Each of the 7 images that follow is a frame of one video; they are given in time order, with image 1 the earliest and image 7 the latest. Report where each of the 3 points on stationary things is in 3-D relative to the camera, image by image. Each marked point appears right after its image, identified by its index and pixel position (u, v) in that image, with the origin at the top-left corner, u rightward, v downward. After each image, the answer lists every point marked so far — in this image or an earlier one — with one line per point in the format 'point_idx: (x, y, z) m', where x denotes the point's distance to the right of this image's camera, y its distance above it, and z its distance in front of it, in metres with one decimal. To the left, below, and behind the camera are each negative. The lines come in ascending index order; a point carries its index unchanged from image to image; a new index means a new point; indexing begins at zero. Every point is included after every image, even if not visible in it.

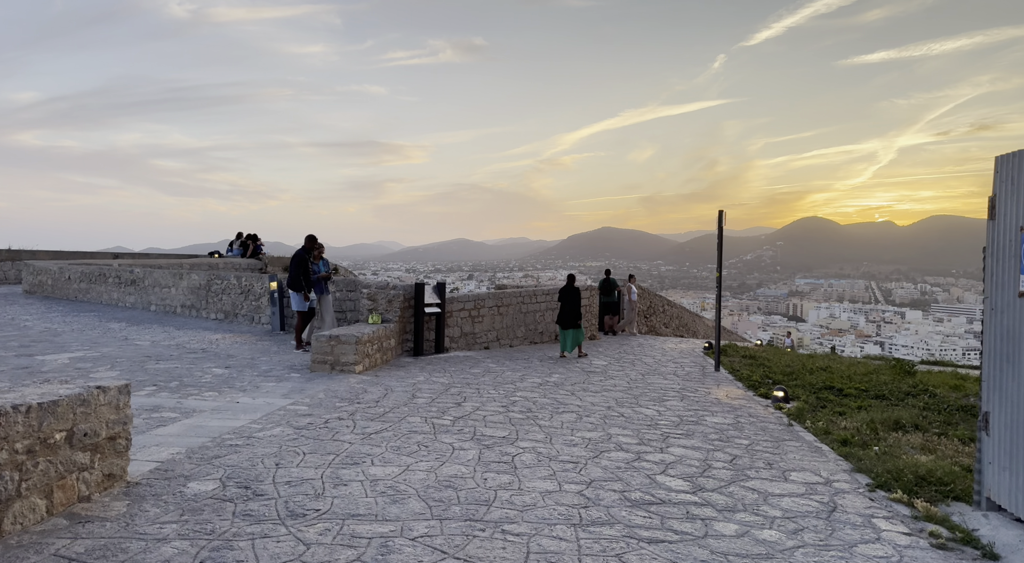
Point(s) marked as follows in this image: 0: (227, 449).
0: (-2.2, -1.3, +4.9) m
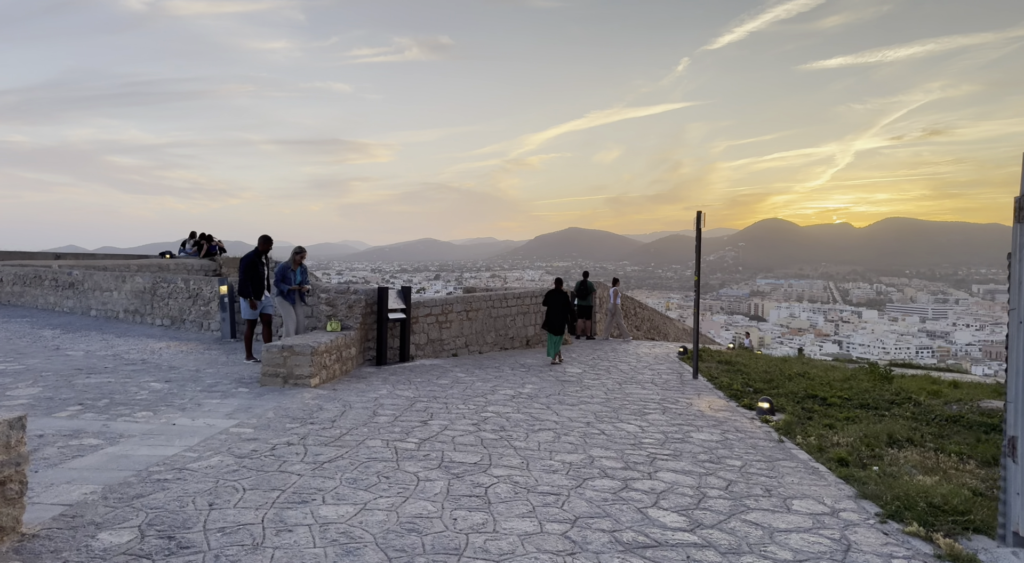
0: (-2.4, -1.4, +4.2) m
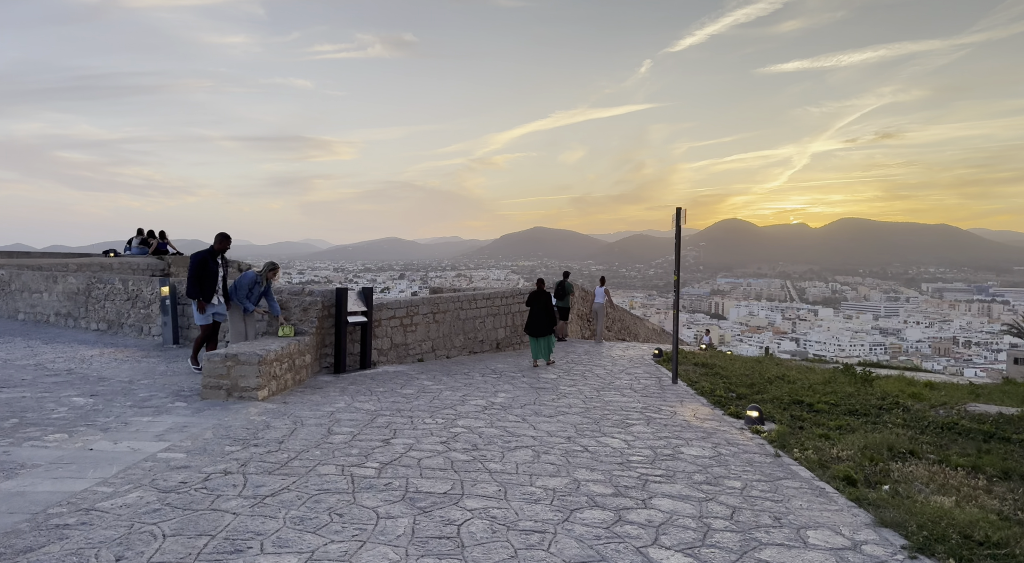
0: (-2.6, -1.4, +3.4) m
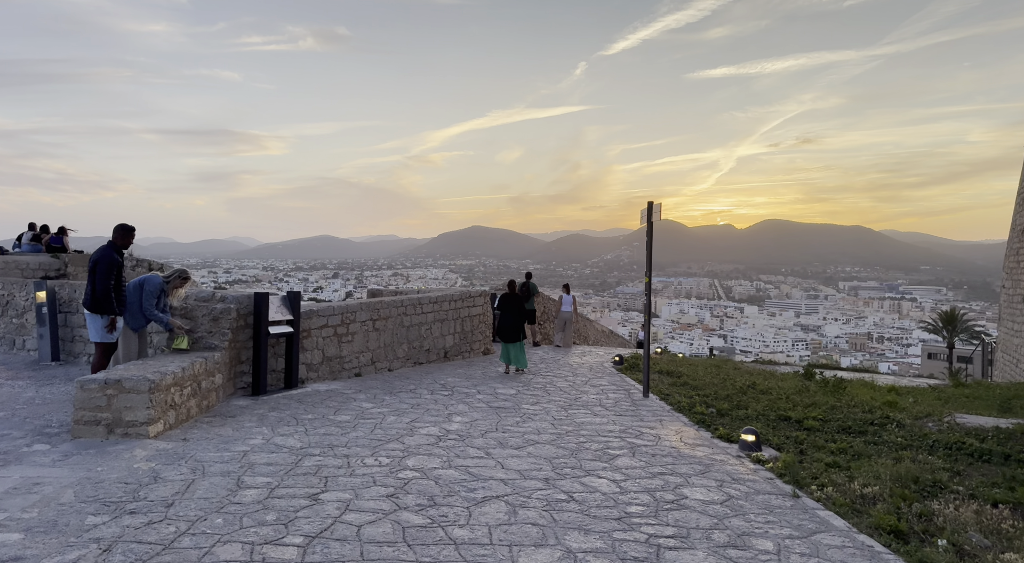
0: (-2.6, -1.5, +2.0) m
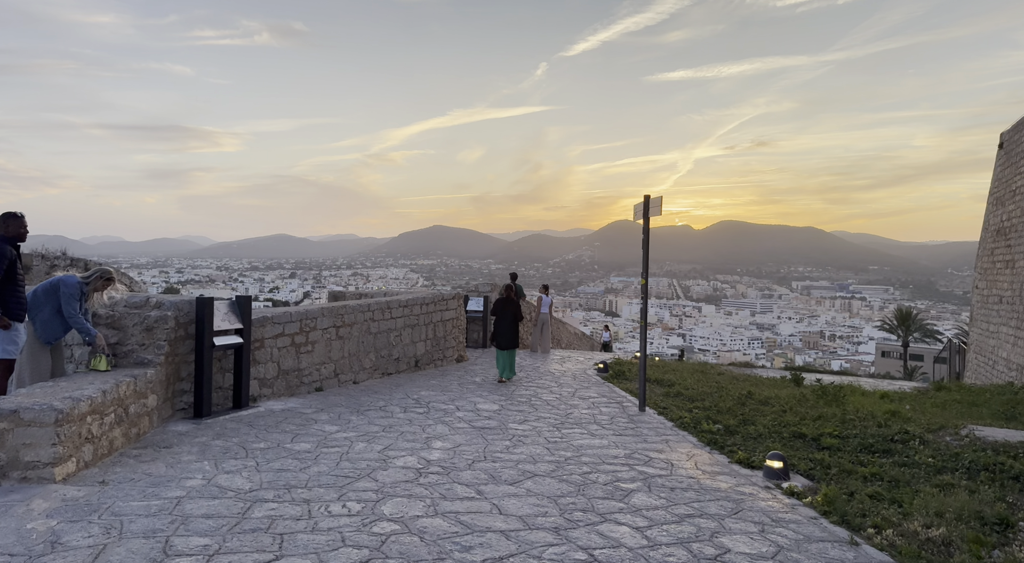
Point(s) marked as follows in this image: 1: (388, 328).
0: (-2.4, -1.5, +0.9) m
1: (-1.9, -0.7, +9.6) m
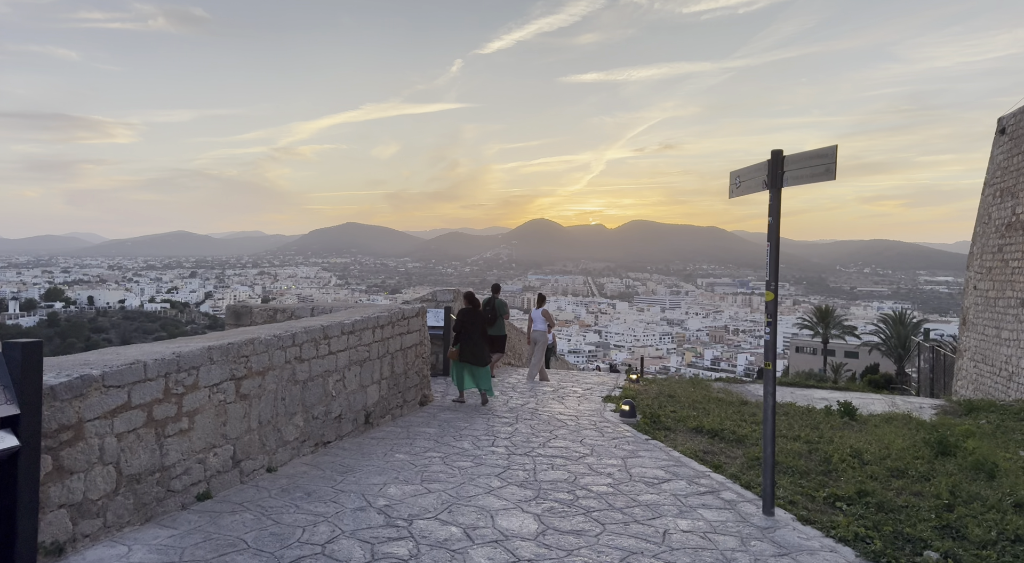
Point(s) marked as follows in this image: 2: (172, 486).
0: (-1.1, -1.7, -2.6) m
1: (-1.8, -0.9, +6.0) m
2: (-2.3, -1.4, +4.3) m
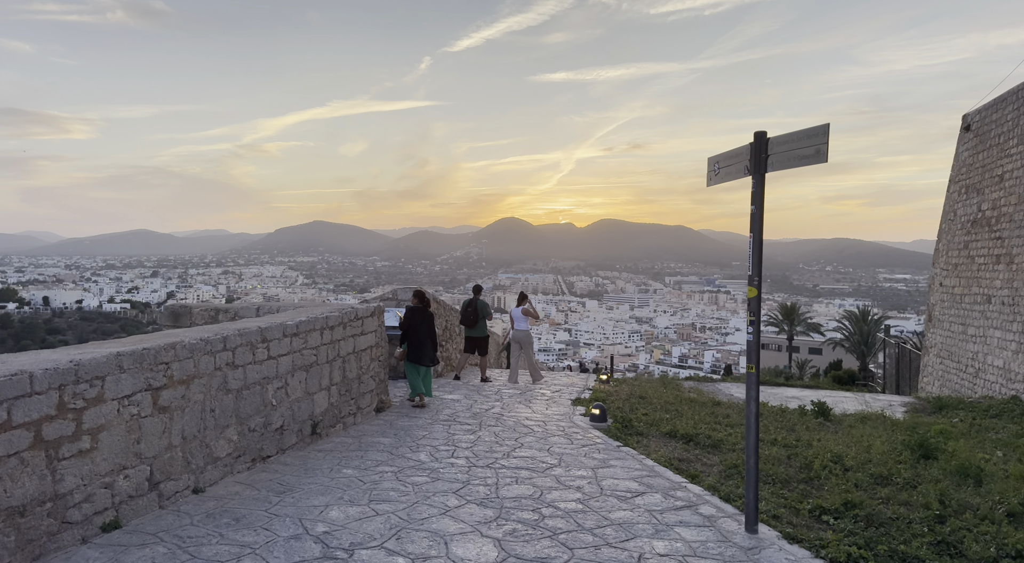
0: (-1.0, -1.6, -3.1) m
1: (-2.2, -0.8, +5.4) m
2: (-2.6, -1.4, +3.6) m
